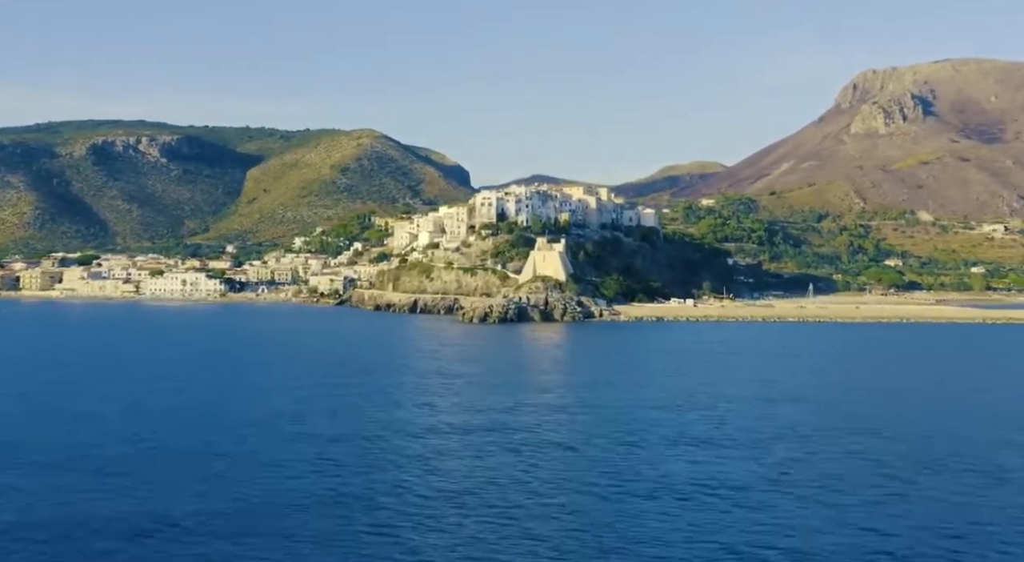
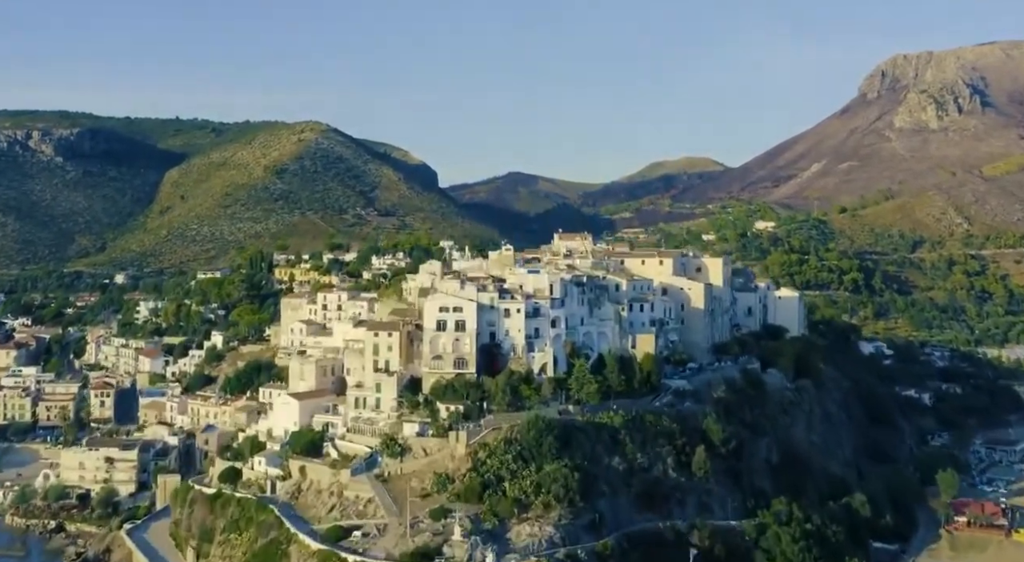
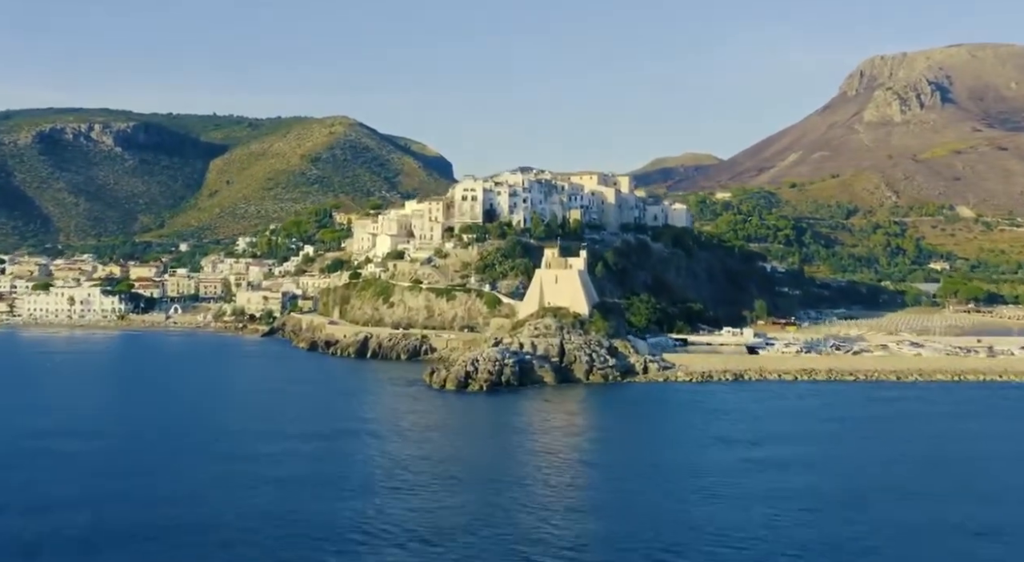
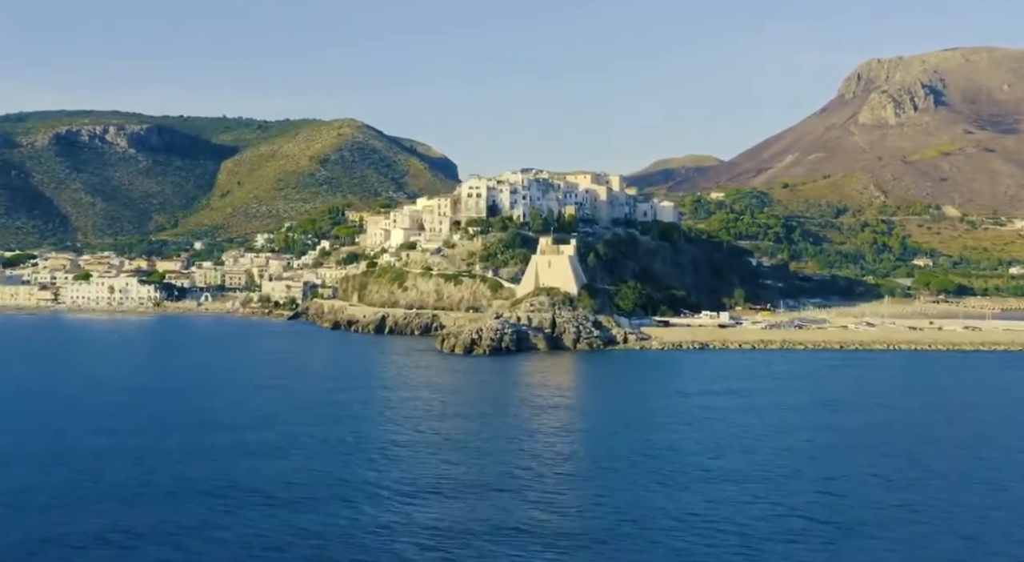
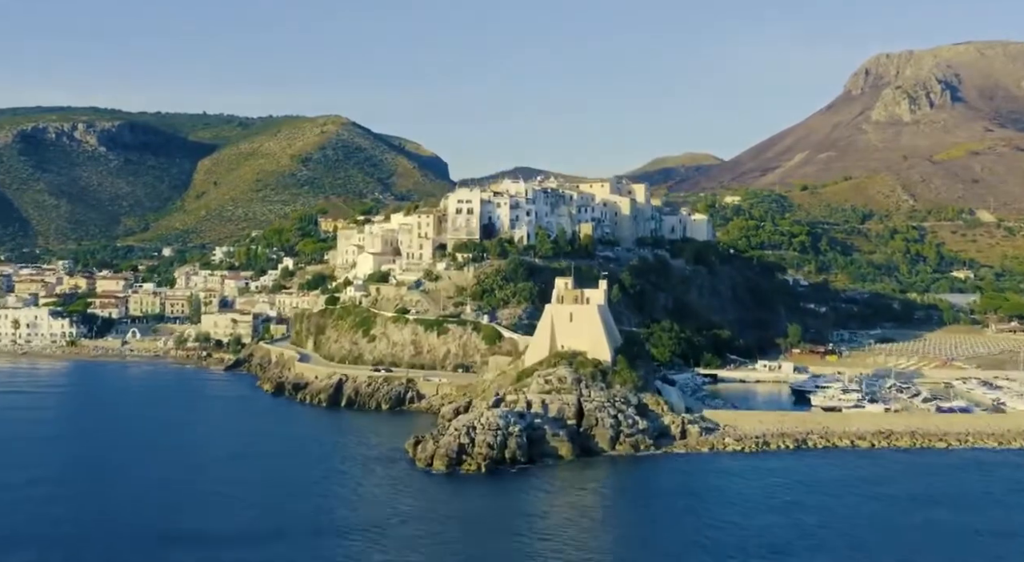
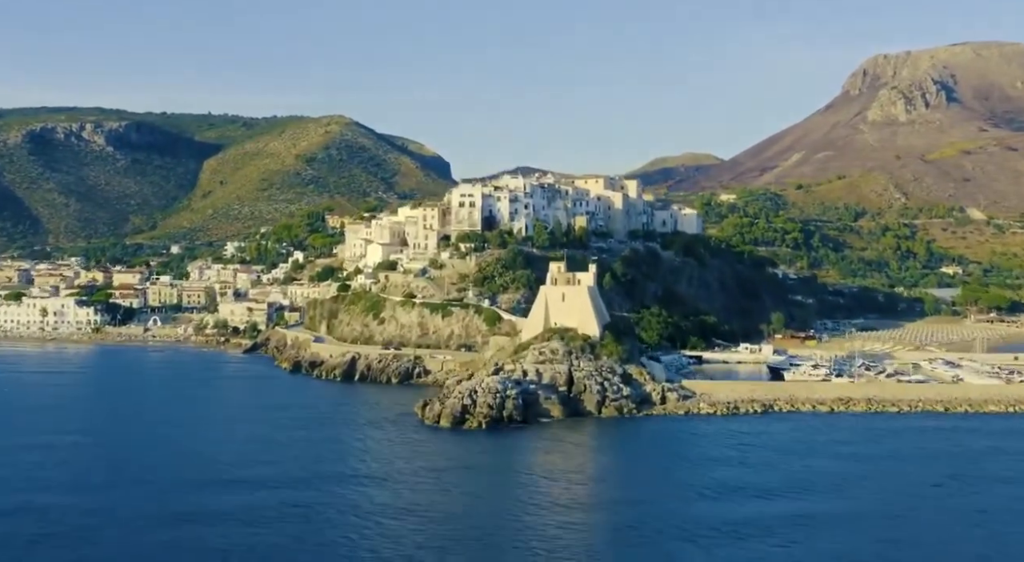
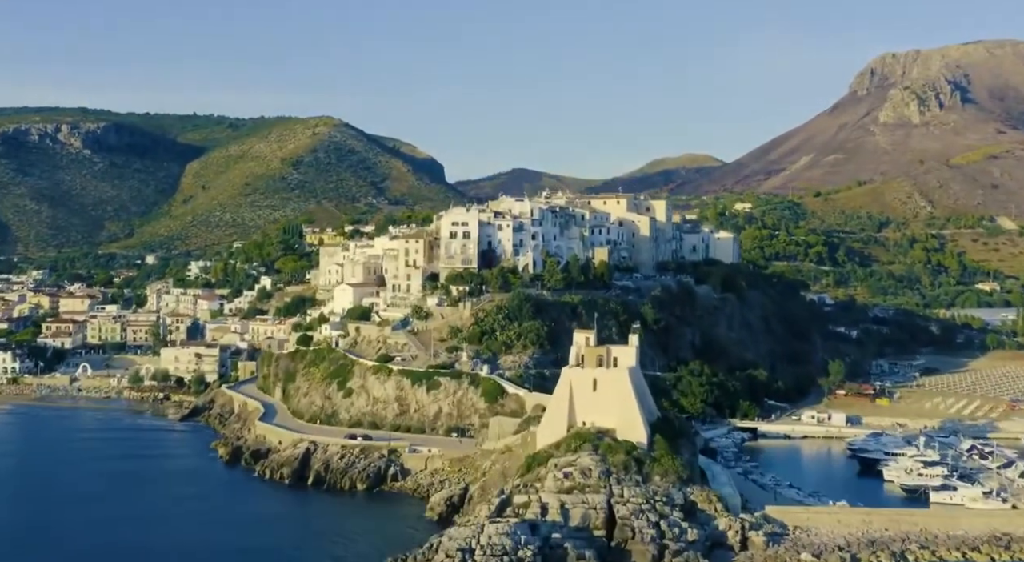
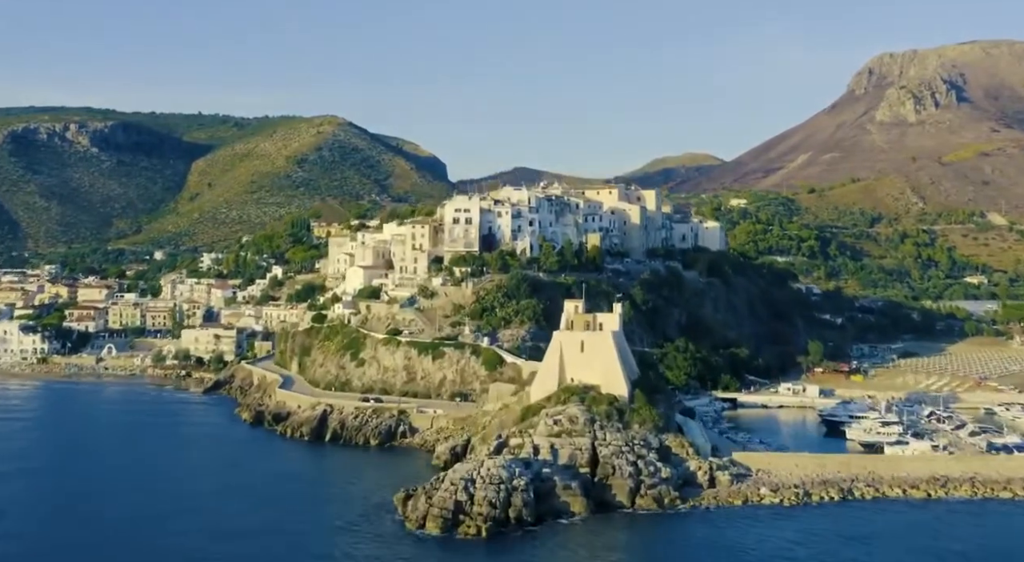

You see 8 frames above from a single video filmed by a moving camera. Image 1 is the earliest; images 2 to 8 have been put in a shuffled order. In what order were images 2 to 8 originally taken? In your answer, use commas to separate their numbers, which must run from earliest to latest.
4, 3, 6, 5, 8, 7, 2
